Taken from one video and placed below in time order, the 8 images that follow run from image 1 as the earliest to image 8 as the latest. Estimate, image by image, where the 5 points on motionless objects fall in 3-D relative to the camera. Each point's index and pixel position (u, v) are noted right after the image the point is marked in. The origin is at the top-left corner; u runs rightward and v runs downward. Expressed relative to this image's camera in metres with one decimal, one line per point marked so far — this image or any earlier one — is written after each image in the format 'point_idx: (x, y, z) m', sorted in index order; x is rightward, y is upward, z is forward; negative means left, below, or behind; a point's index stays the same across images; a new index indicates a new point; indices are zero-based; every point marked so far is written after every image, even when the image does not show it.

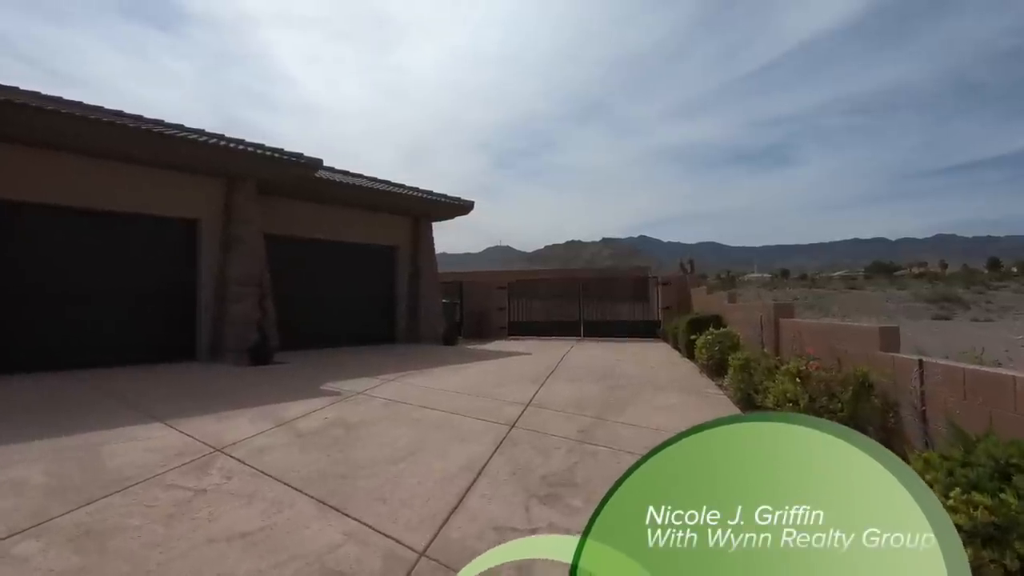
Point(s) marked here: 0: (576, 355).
0: (+1.2, -1.2, +10.1) m
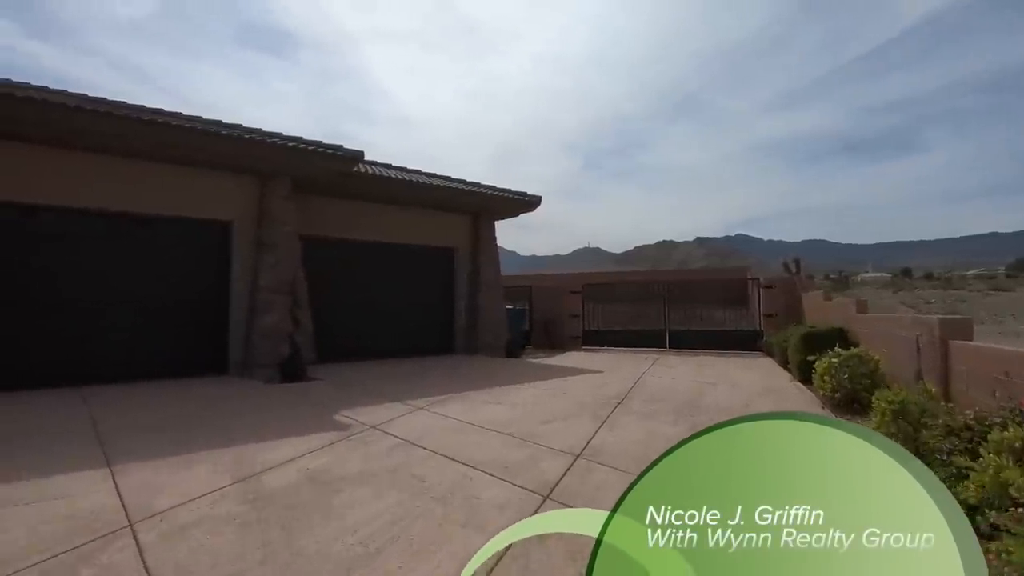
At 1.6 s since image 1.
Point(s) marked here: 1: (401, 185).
0: (+2.2, -1.3, +8.4) m
1: (-2.2, +1.8, +9.8) m
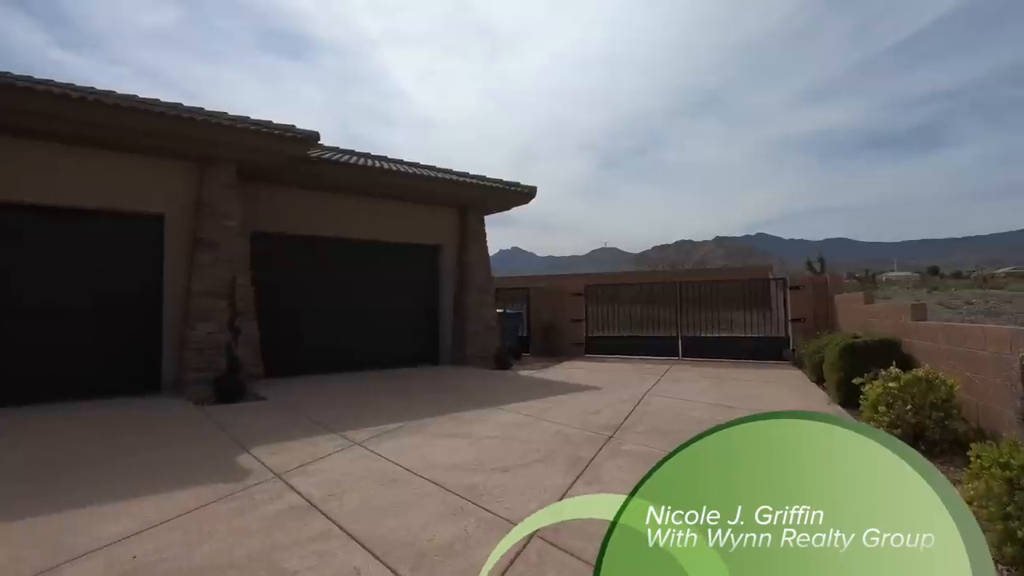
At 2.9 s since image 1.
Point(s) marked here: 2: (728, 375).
0: (+2.0, -1.3, +7.1) m
1: (-2.4, +1.8, +8.6) m
2: (+3.4, -1.4, +8.6) m
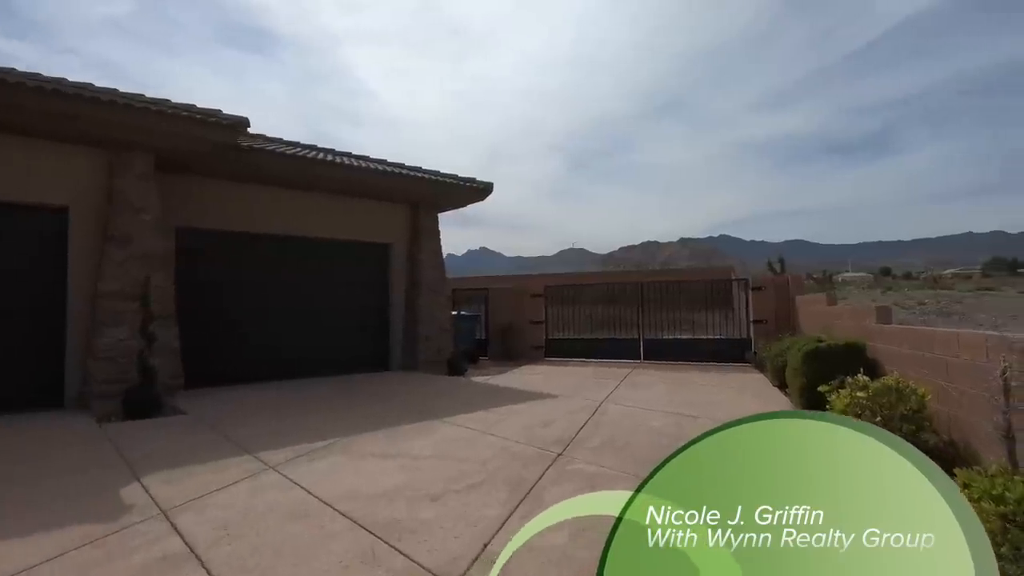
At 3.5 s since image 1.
0: (+1.4, -1.4, +6.7) m
1: (-3.1, +1.8, +7.9) m
2: (+2.7, -1.4, +8.3) m
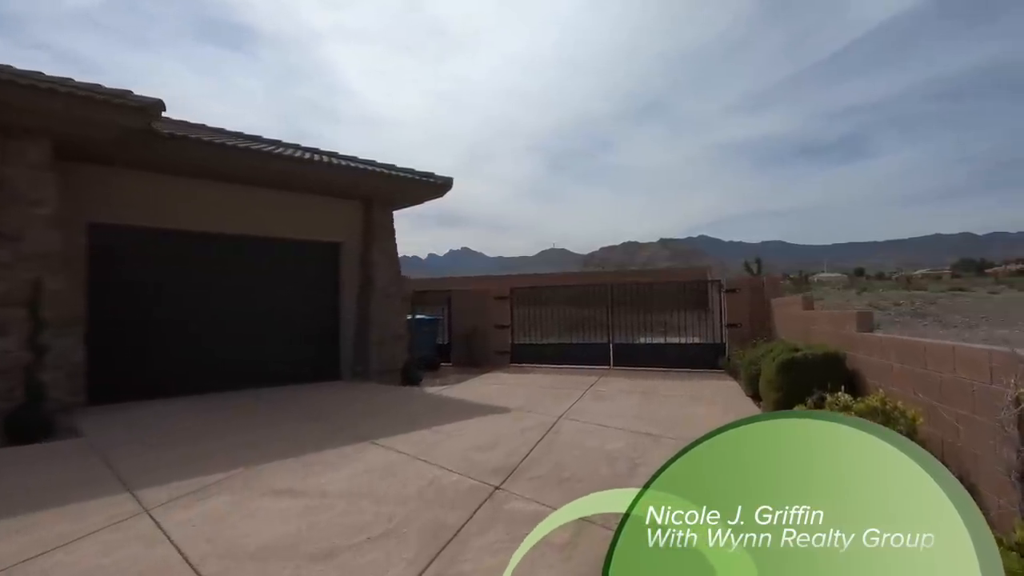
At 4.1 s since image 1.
0: (+0.8, -1.4, +6.1) m
1: (-3.7, +1.7, +7.2) m
2: (+2.1, -1.4, +7.8) m
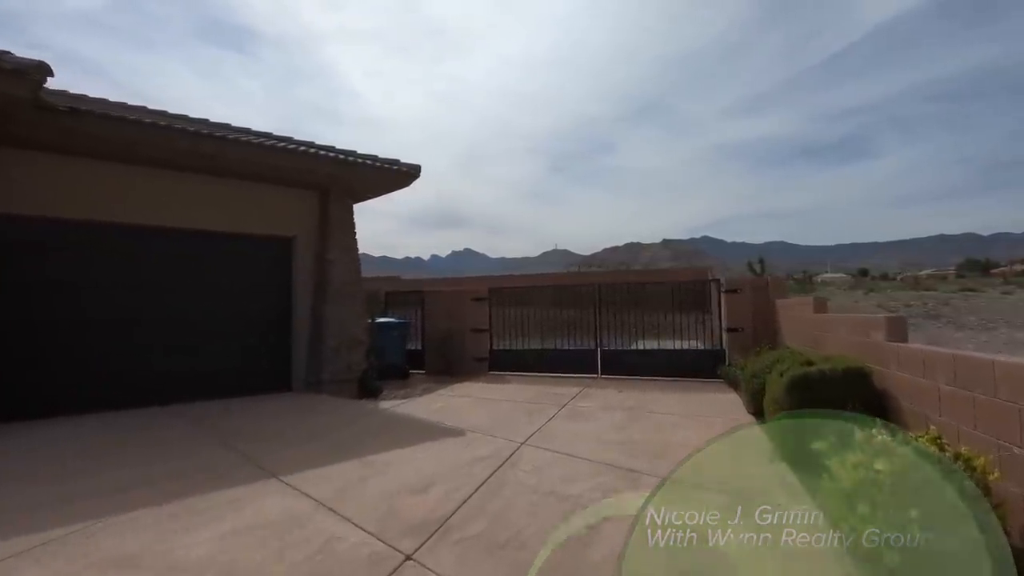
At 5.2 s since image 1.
0: (+0.4, -1.4, +5.1) m
1: (-4.1, +1.7, +6.2) m
2: (+1.7, -1.4, +6.8) m
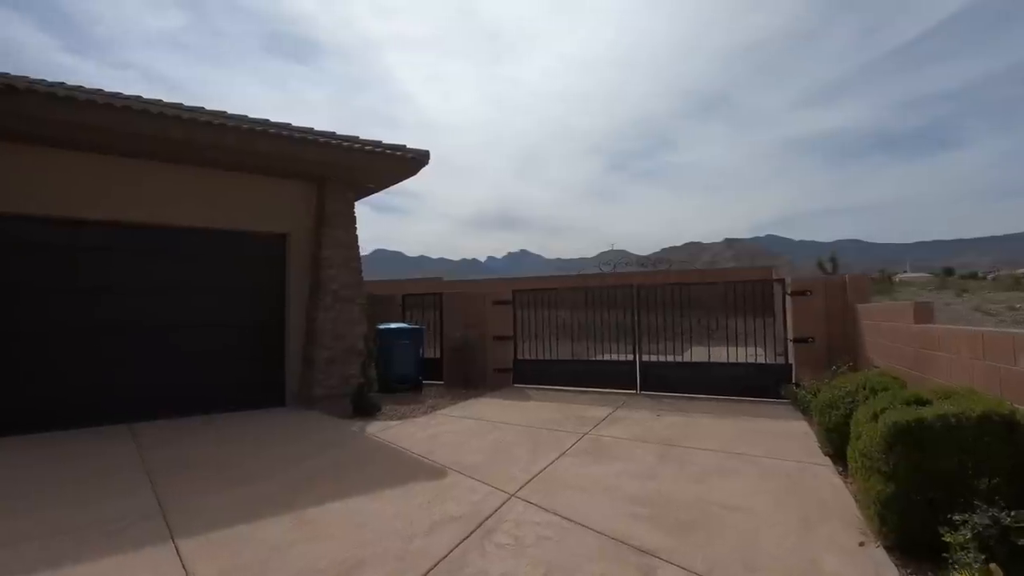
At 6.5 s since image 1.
0: (+0.3, -1.4, +3.9) m
1: (-4.0, +1.7, +5.5) m
2: (+1.8, -1.4, +5.4) m
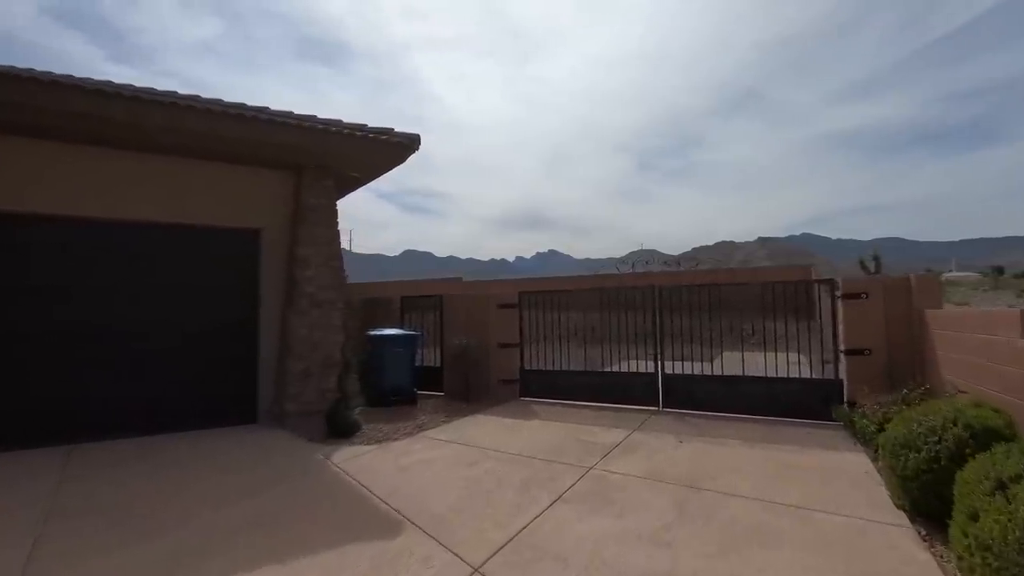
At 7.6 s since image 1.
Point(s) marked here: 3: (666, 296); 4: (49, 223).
0: (+0.2, -1.4, +3.0) m
1: (-4.1, +1.7, +4.8) m
2: (+1.7, -1.5, +4.4) m
3: (+2.1, -0.1, +7.3) m
4: (-4.7, +0.7, +5.6) m
